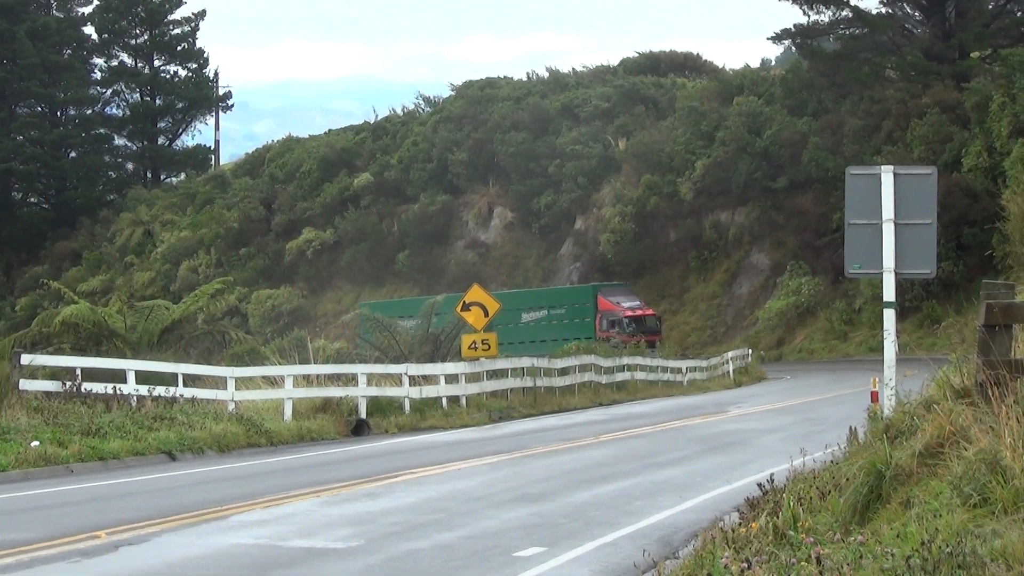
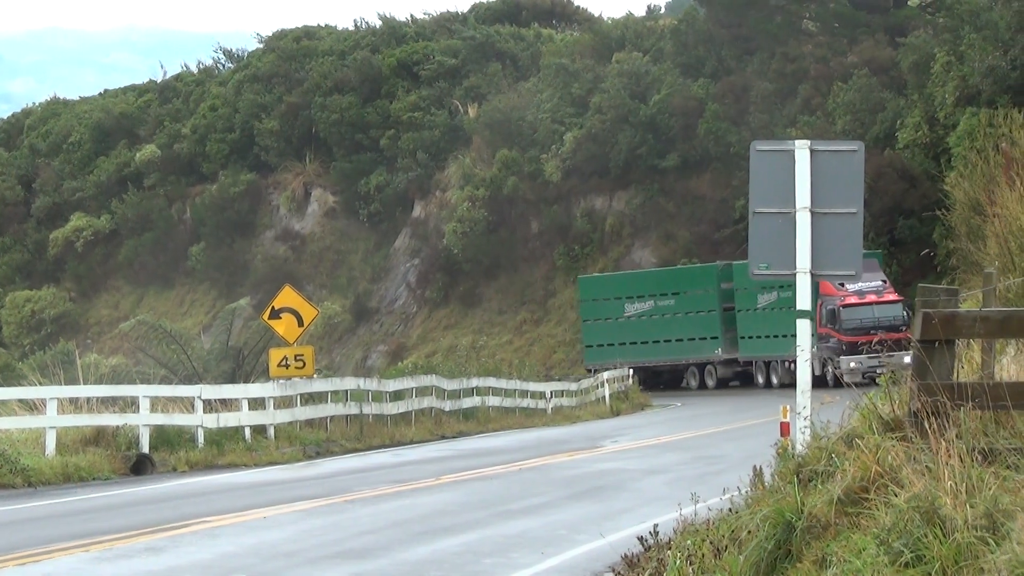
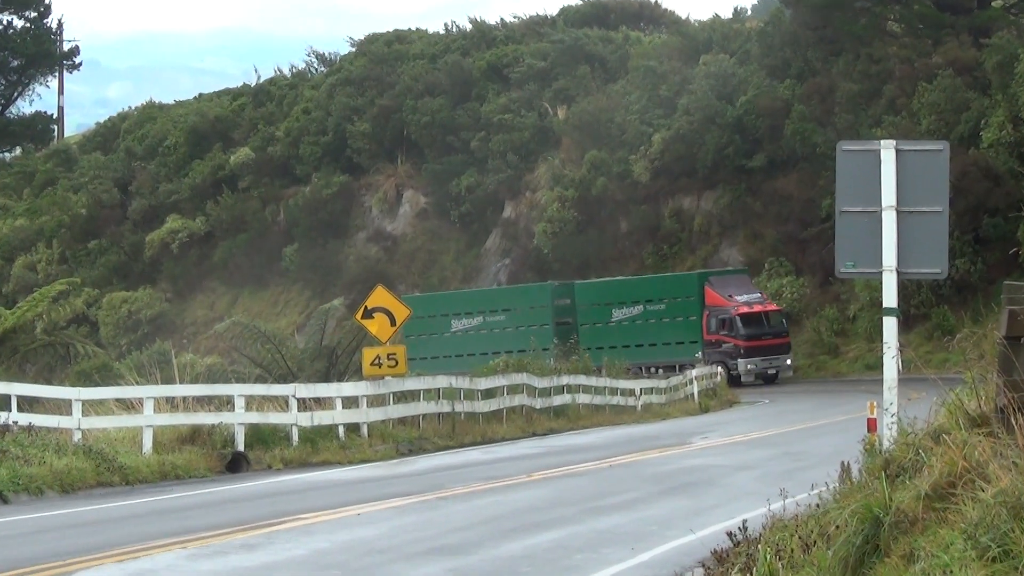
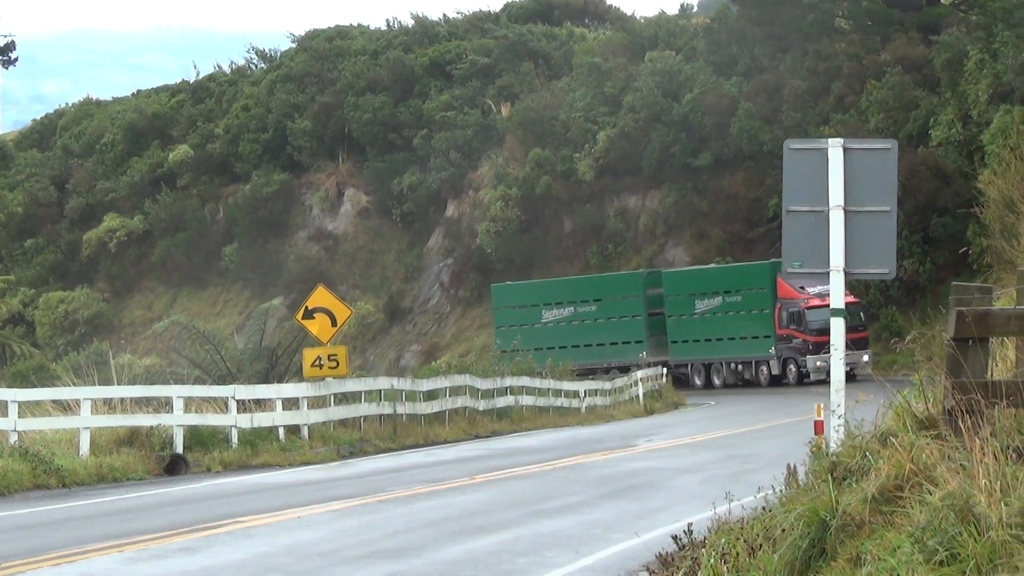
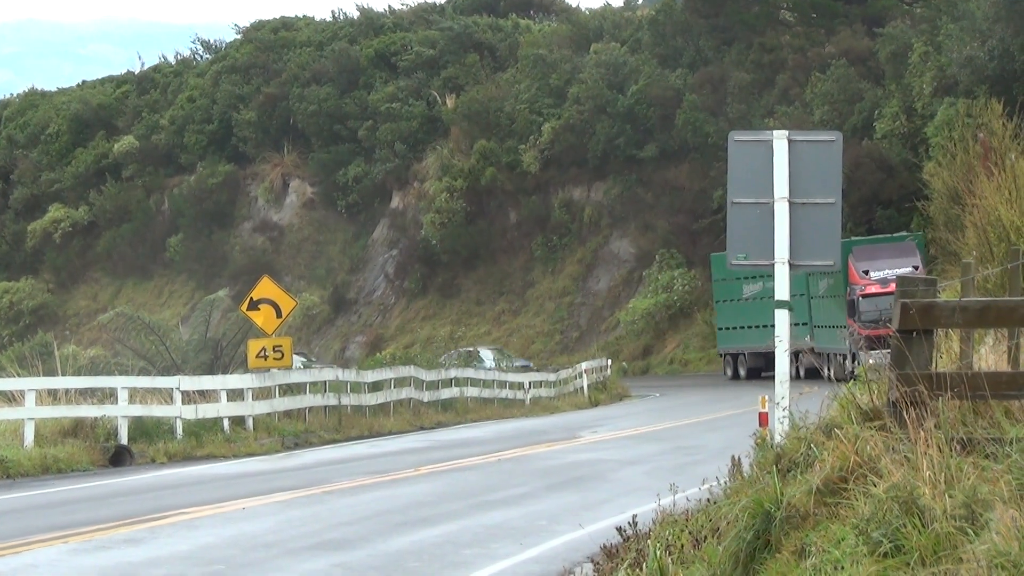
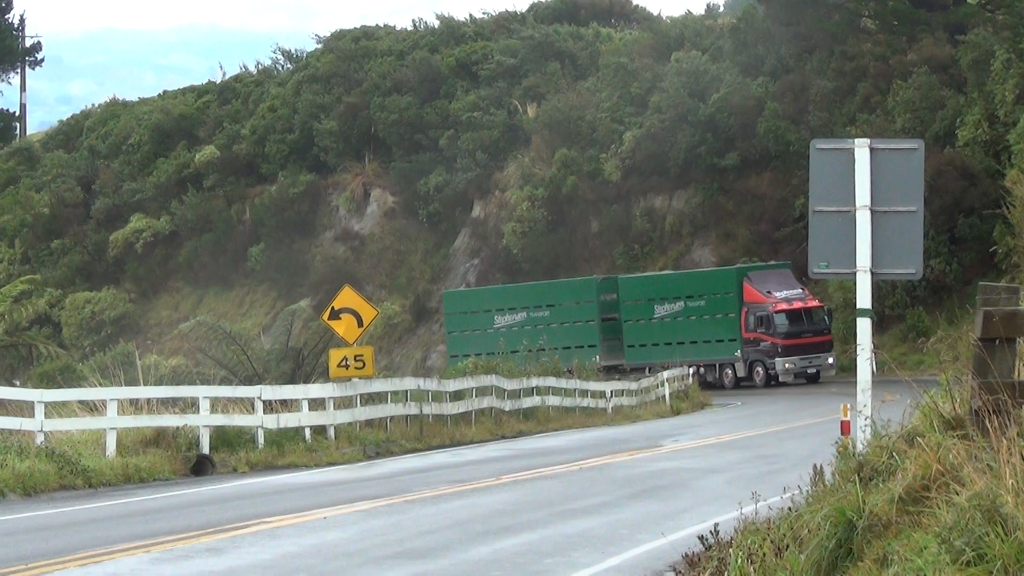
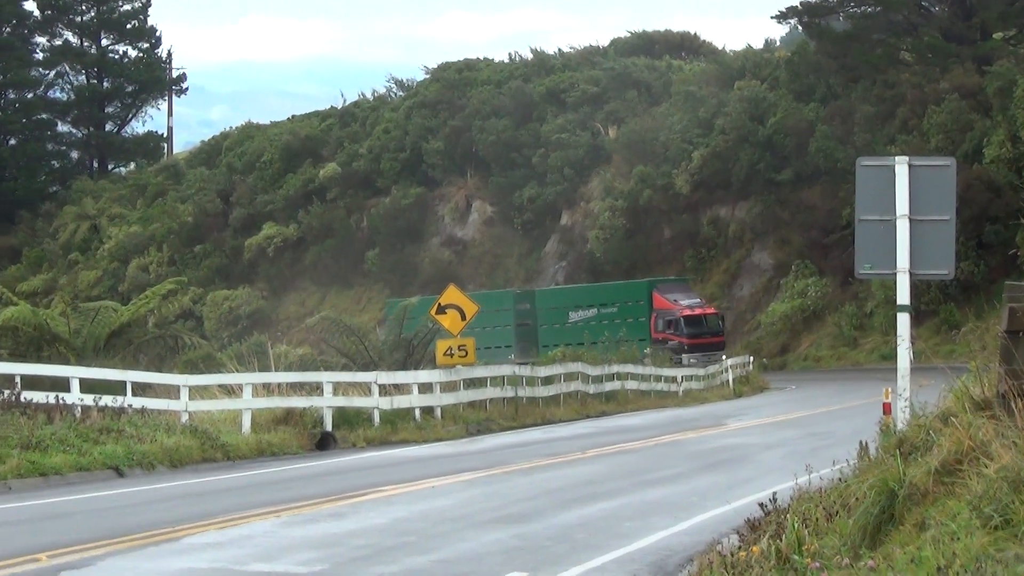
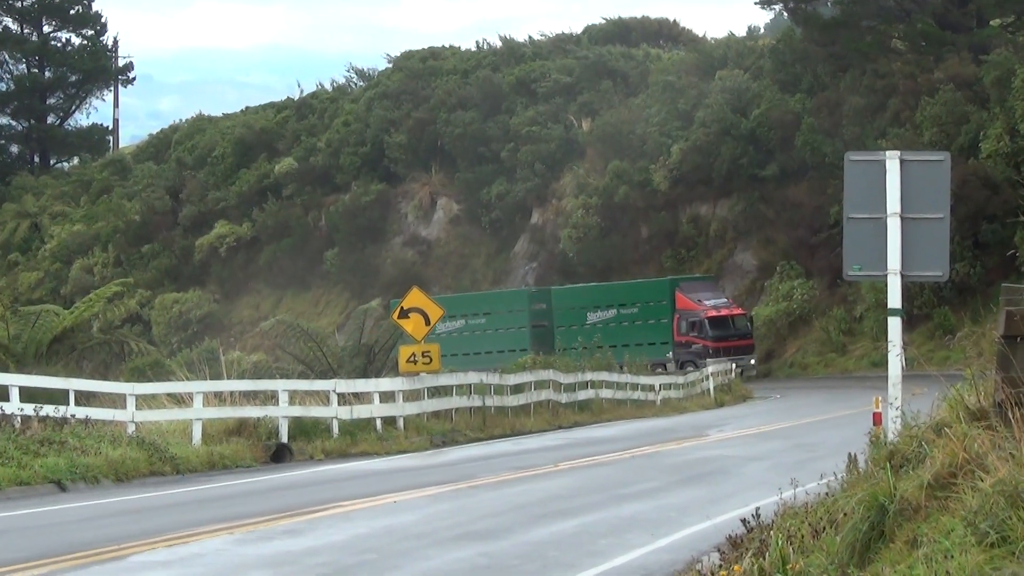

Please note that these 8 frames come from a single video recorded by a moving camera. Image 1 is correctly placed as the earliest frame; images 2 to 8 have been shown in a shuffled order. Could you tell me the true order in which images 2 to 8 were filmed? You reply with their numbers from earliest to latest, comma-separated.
7, 8, 3, 6, 4, 2, 5
